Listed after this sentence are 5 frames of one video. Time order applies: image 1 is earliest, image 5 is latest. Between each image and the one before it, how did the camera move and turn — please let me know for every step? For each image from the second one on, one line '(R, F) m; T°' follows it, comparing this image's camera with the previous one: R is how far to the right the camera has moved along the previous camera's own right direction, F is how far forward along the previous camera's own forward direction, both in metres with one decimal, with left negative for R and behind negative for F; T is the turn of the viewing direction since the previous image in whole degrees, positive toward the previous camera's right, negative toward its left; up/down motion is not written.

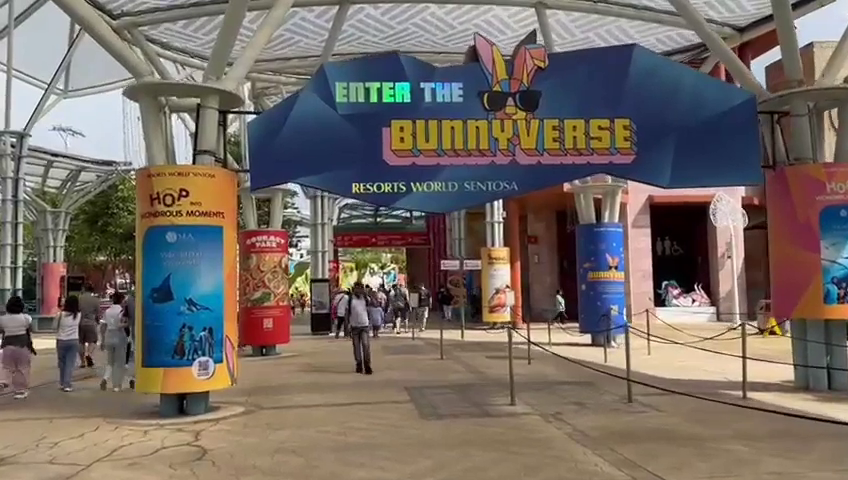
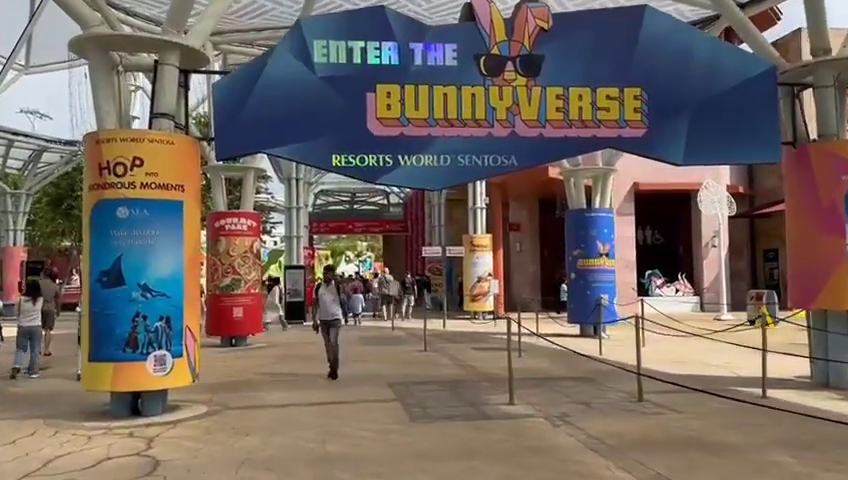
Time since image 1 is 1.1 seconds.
(-0.2, +1.3) m; +2°
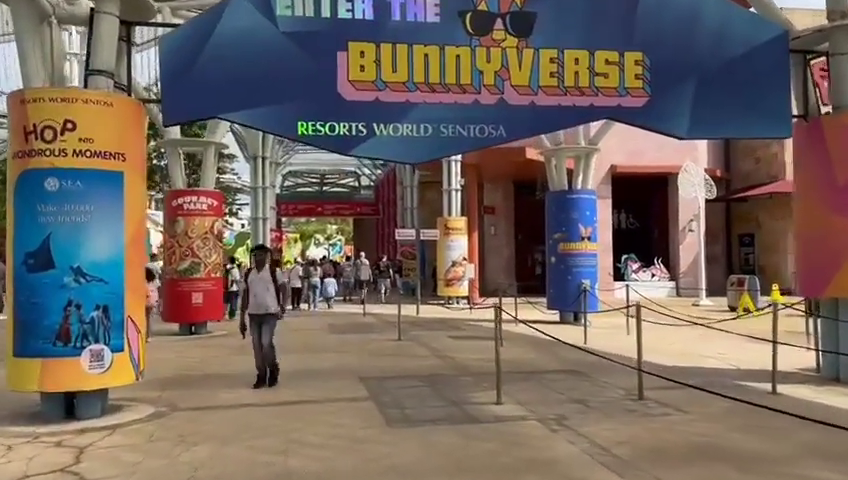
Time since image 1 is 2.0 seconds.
(-0.1, +1.1) m; +2°
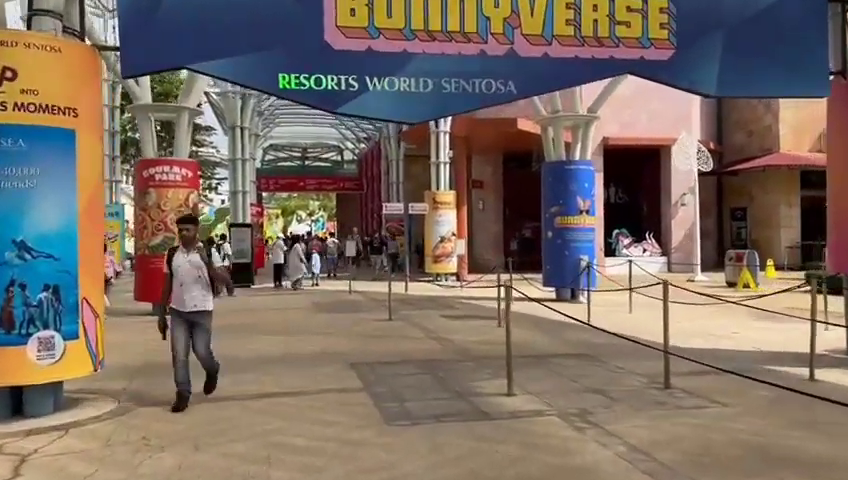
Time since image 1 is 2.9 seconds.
(-0.2, +1.1) m; +1°
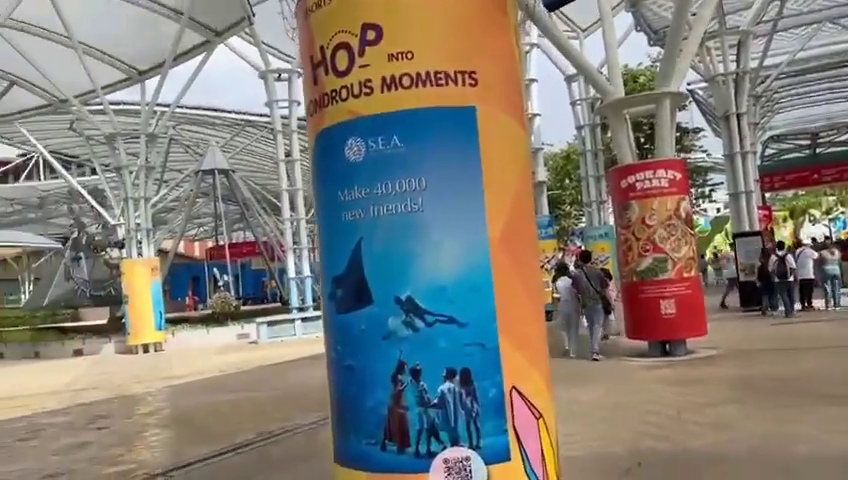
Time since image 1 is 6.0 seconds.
(-1.2, +3.6) m; -40°
